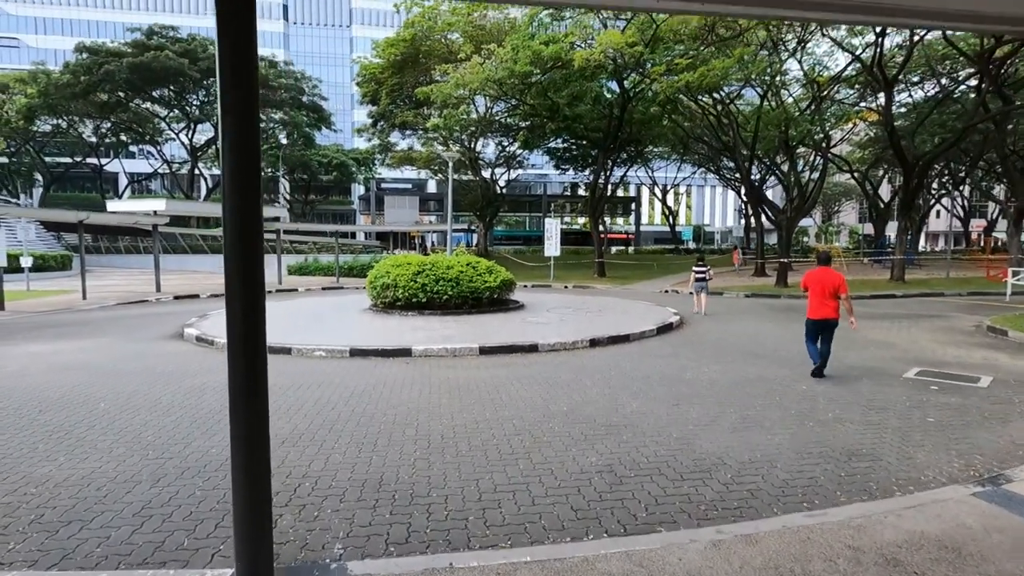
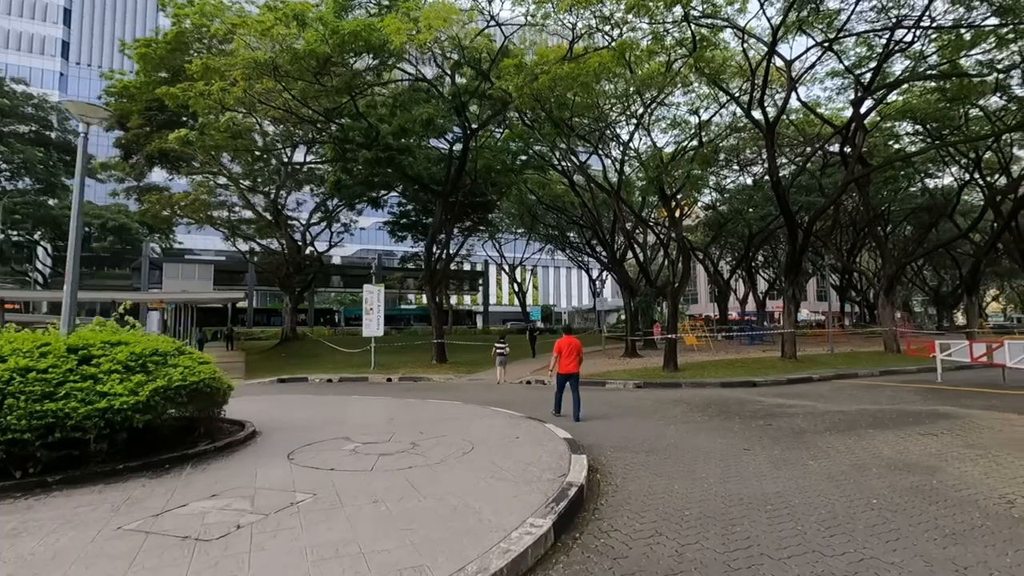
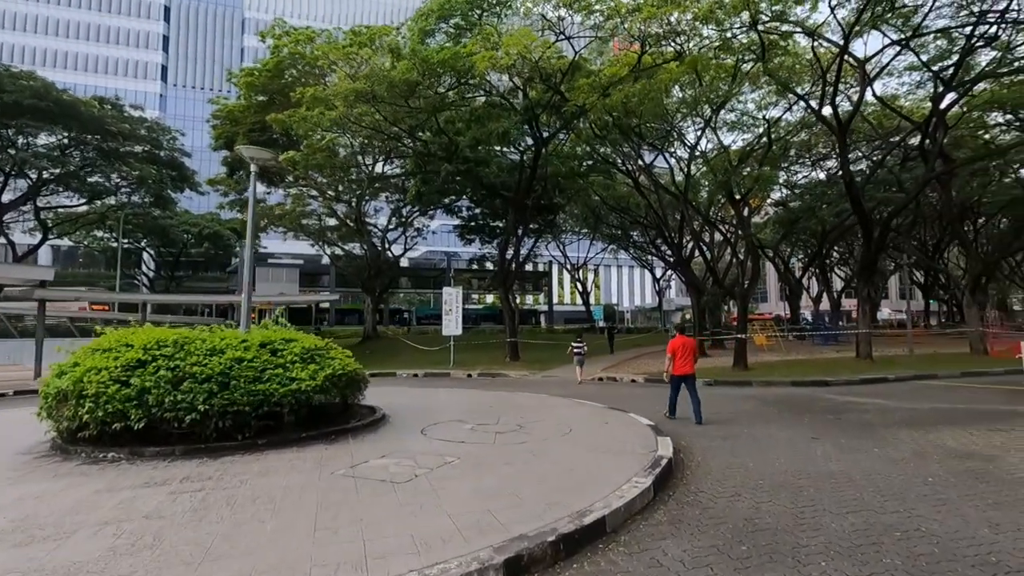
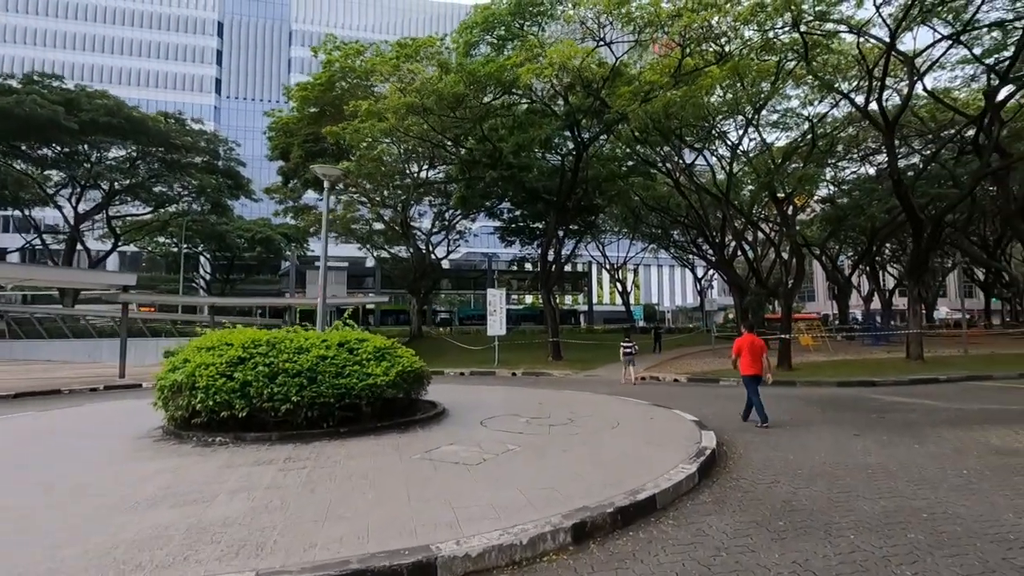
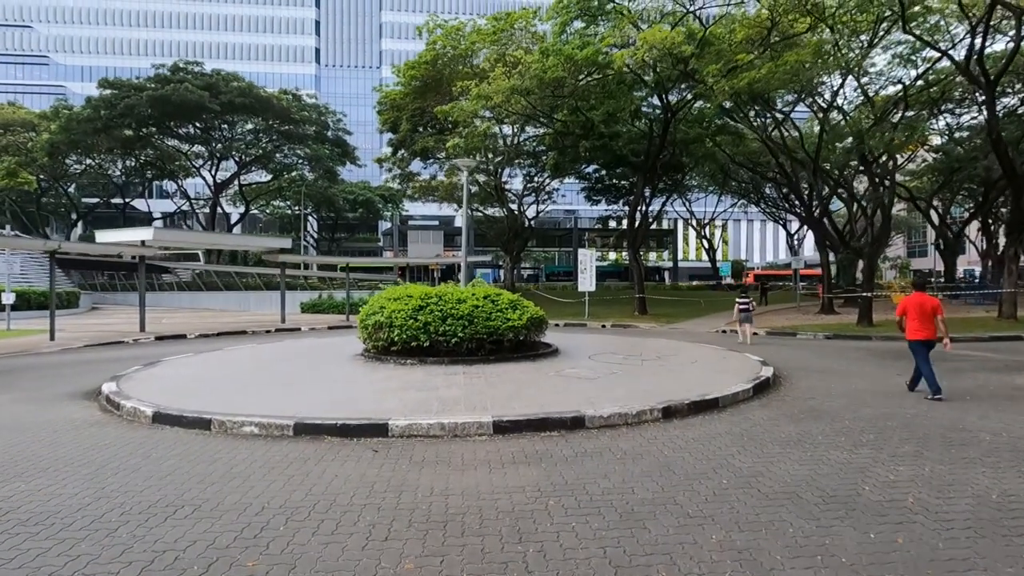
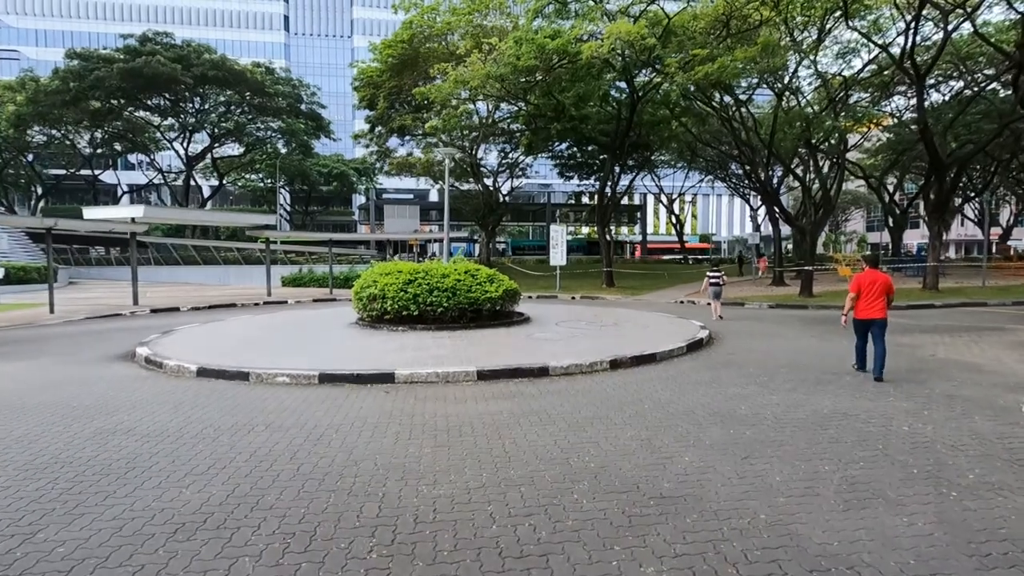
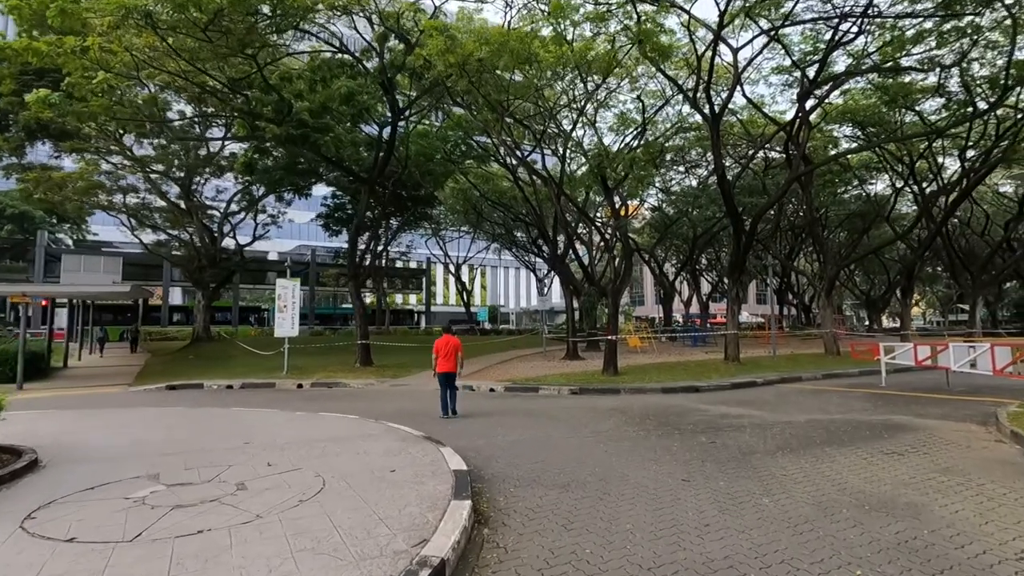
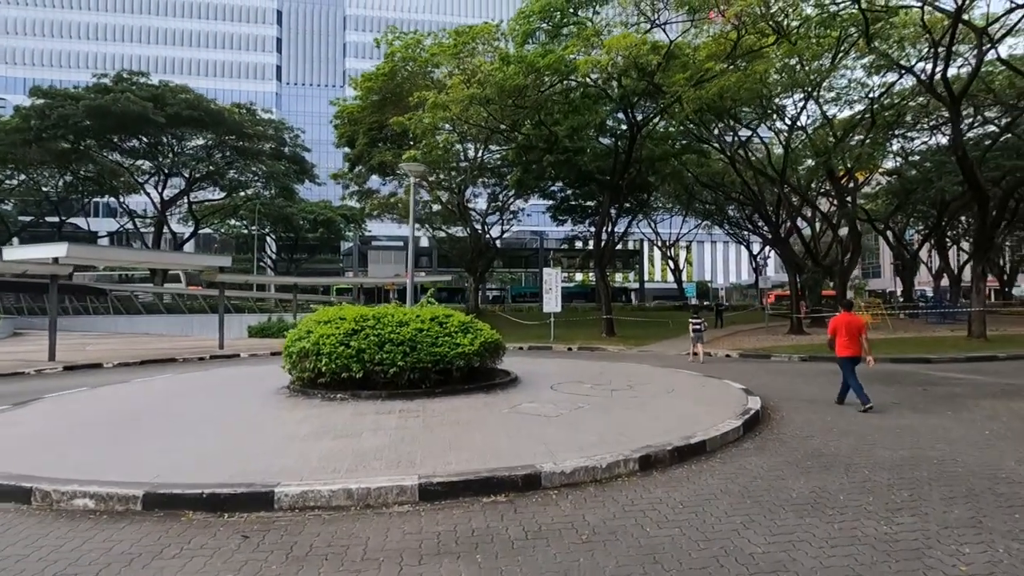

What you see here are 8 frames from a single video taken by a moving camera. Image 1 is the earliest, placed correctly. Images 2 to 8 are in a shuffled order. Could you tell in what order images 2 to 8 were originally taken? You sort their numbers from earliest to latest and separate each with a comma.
6, 5, 8, 4, 3, 2, 7
